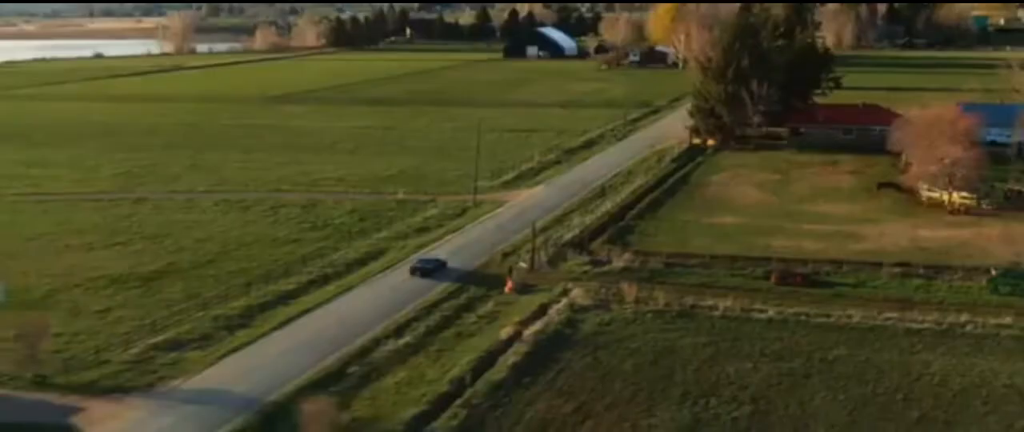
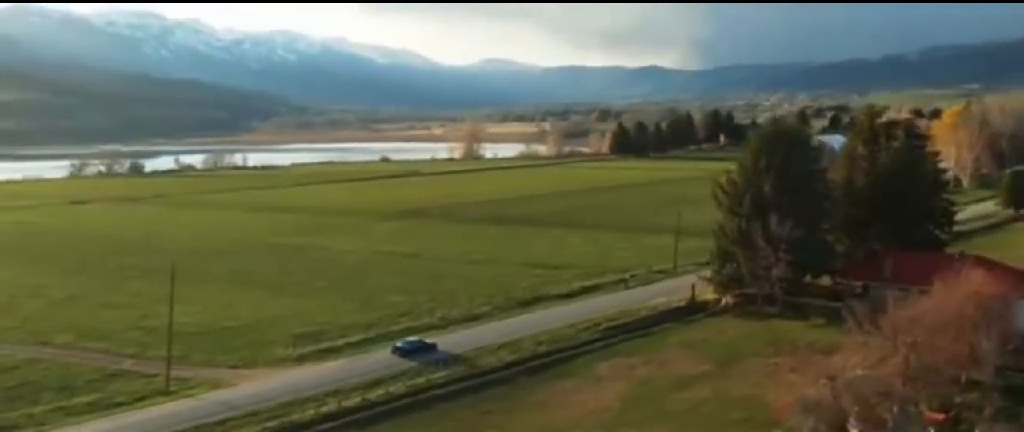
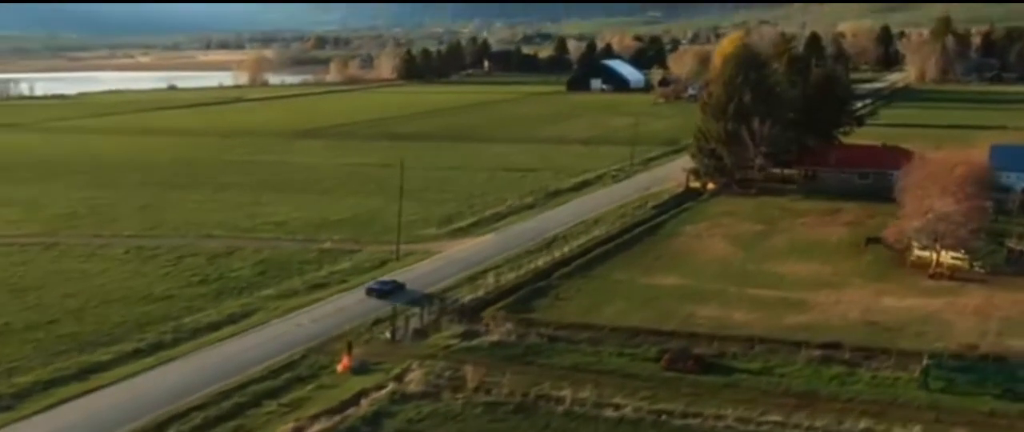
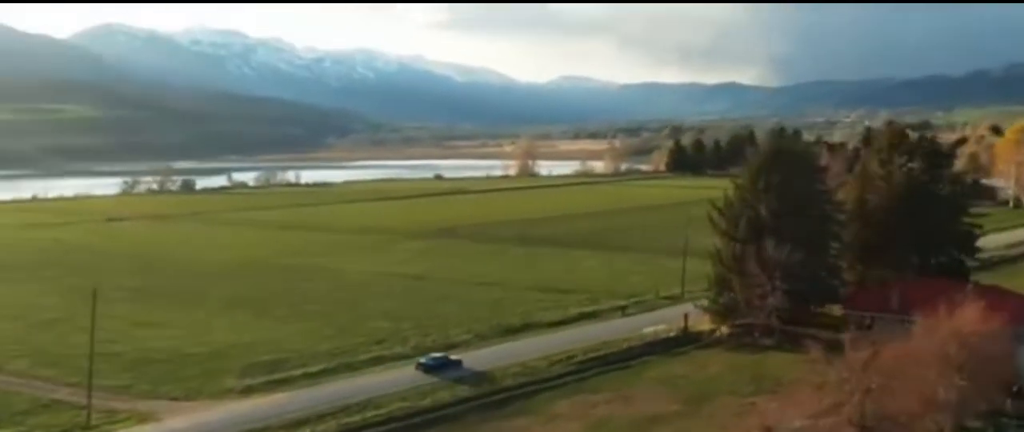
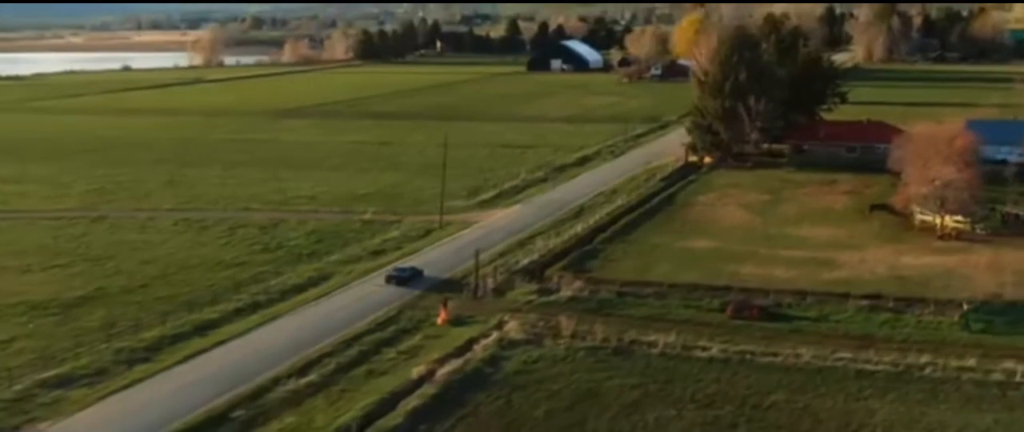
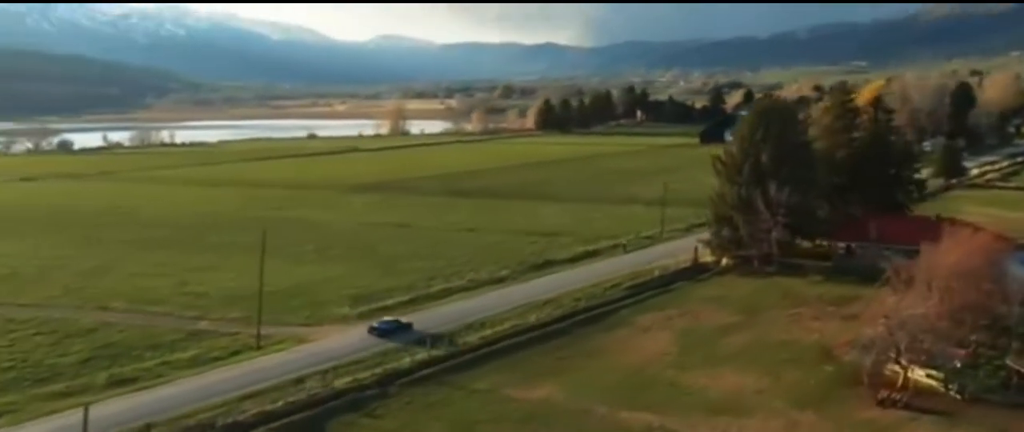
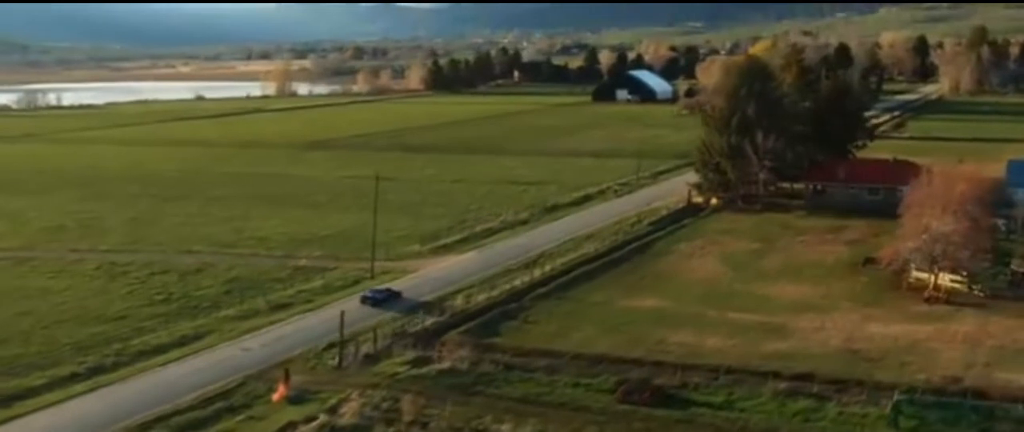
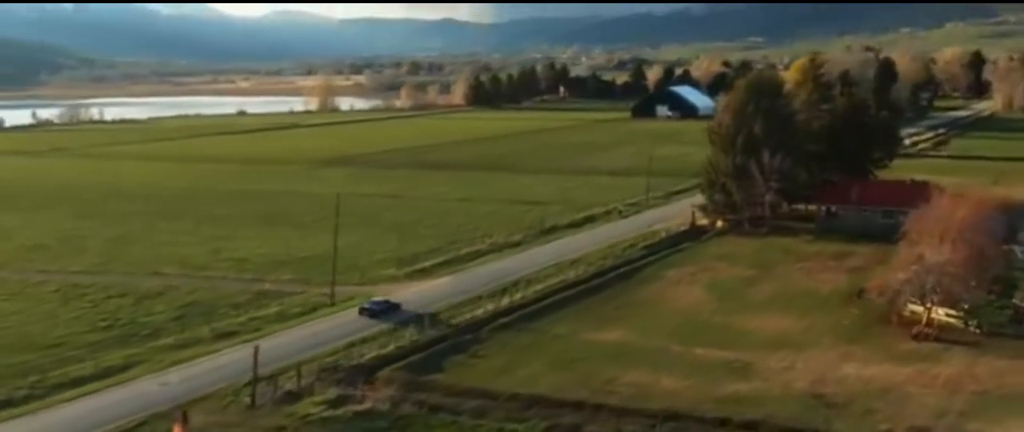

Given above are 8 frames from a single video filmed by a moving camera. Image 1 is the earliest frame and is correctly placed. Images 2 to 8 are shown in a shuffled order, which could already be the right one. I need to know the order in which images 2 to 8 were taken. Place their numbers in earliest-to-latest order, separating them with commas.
5, 3, 7, 8, 6, 2, 4
